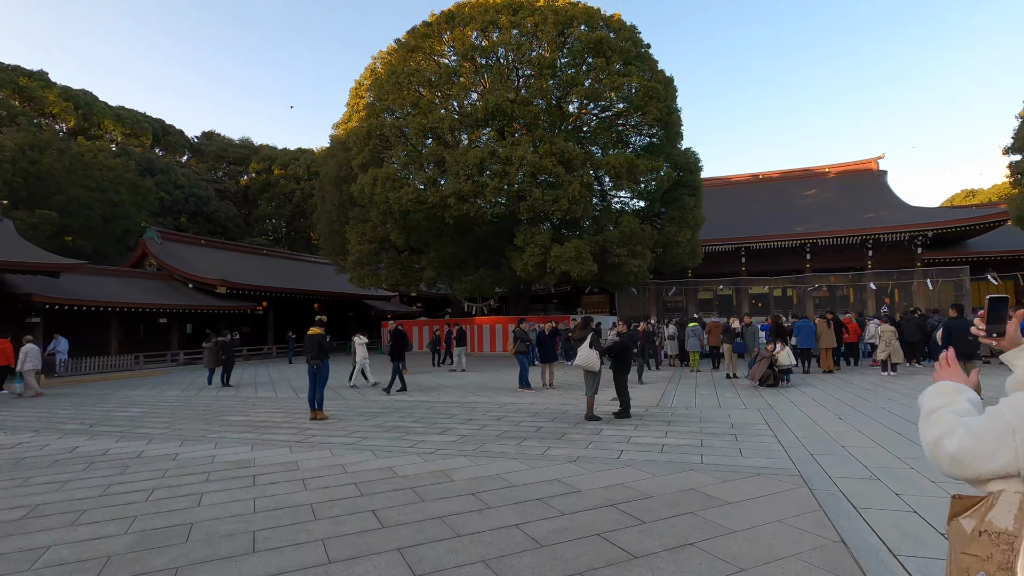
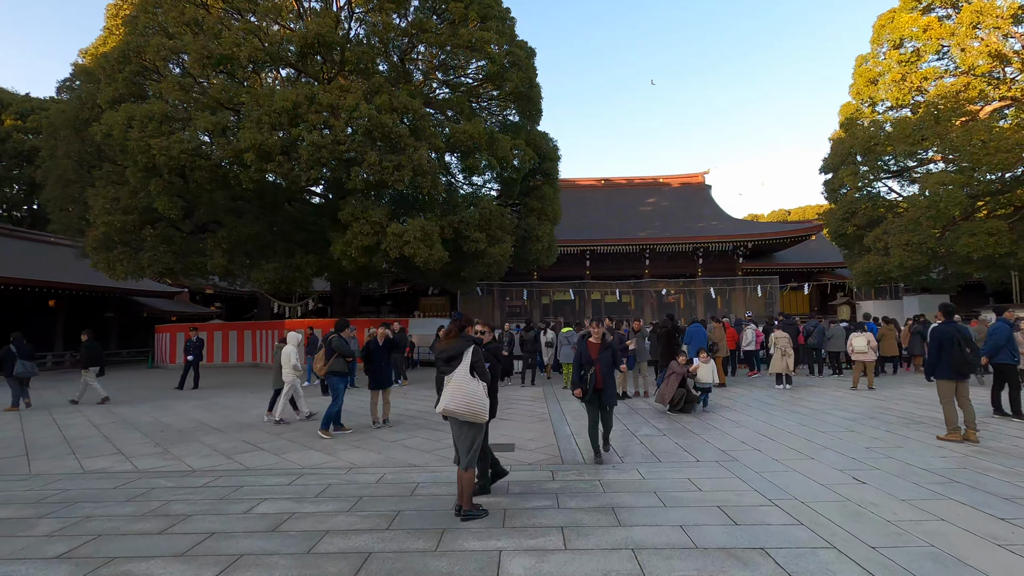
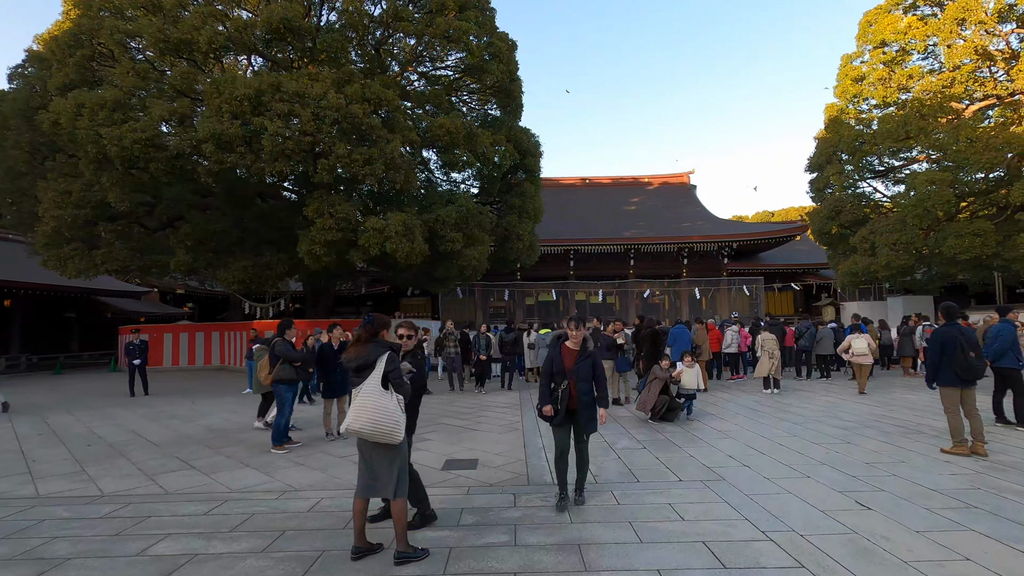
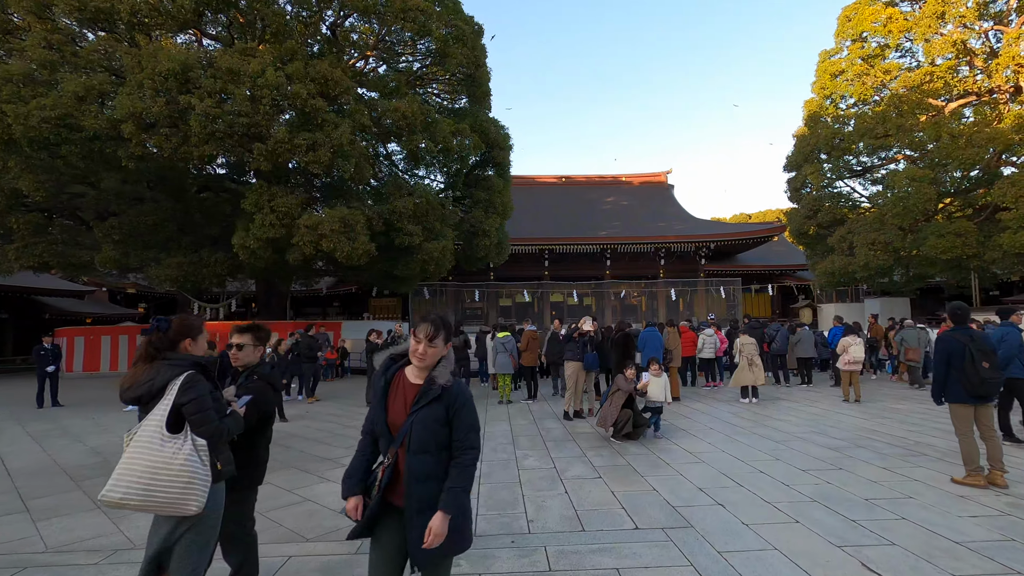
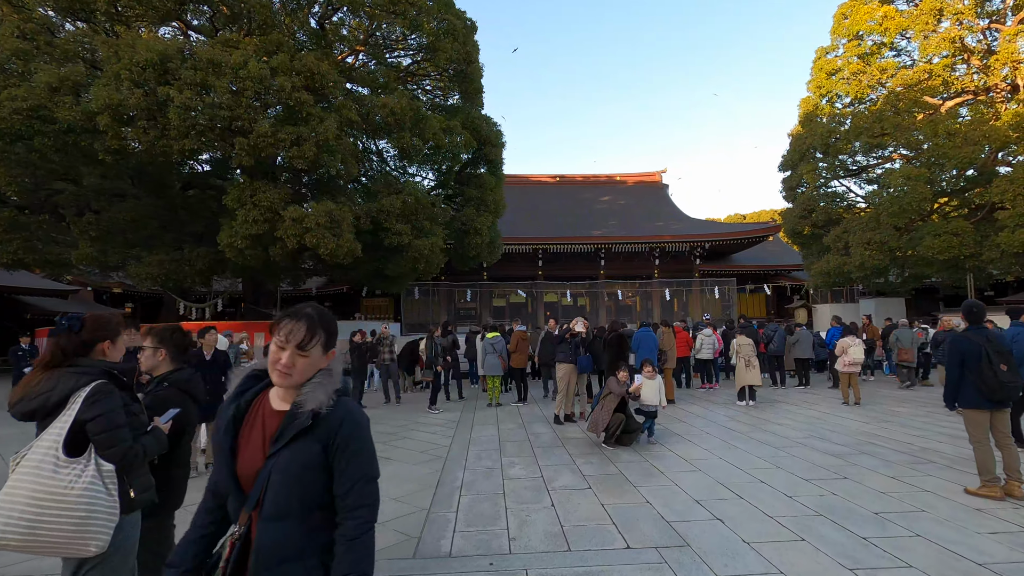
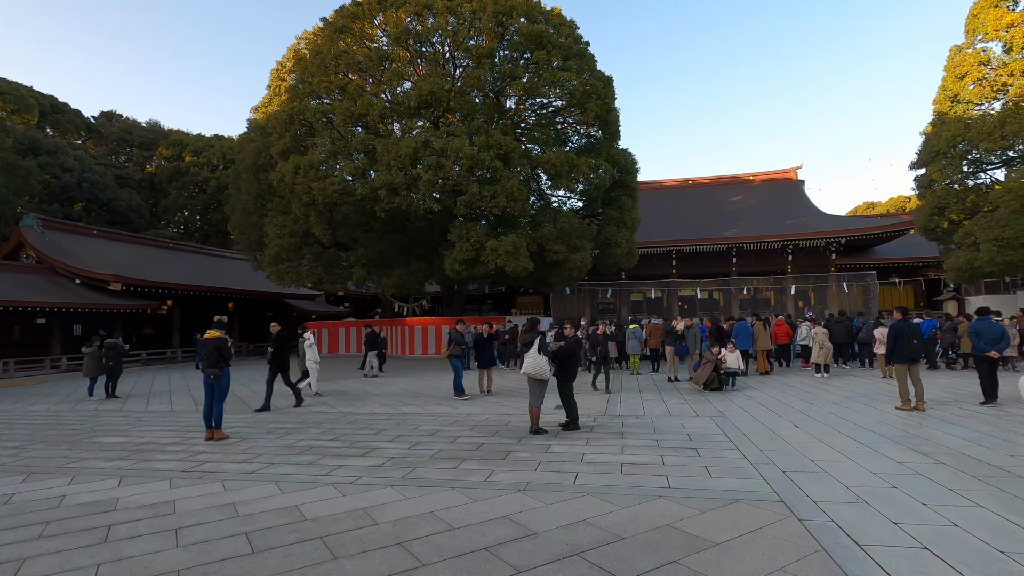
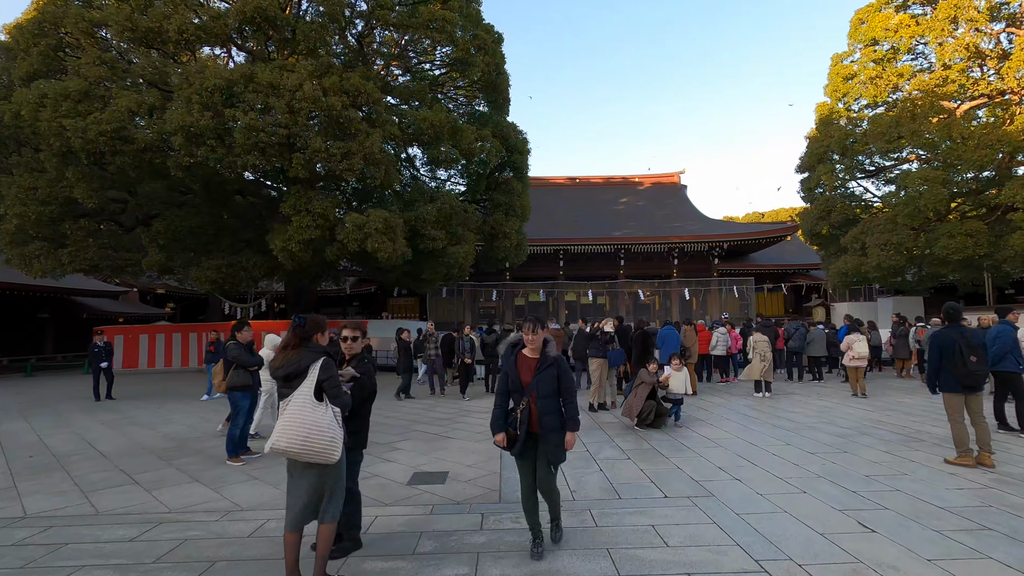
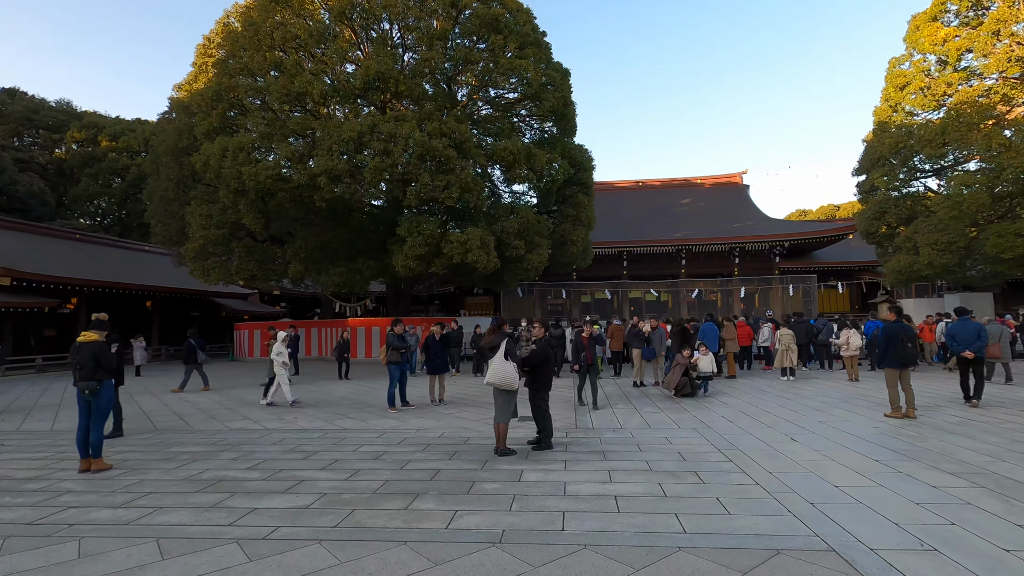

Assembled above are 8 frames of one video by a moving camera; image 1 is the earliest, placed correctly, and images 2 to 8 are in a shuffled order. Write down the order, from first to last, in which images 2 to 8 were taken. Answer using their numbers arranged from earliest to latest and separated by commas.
6, 8, 2, 3, 7, 4, 5
